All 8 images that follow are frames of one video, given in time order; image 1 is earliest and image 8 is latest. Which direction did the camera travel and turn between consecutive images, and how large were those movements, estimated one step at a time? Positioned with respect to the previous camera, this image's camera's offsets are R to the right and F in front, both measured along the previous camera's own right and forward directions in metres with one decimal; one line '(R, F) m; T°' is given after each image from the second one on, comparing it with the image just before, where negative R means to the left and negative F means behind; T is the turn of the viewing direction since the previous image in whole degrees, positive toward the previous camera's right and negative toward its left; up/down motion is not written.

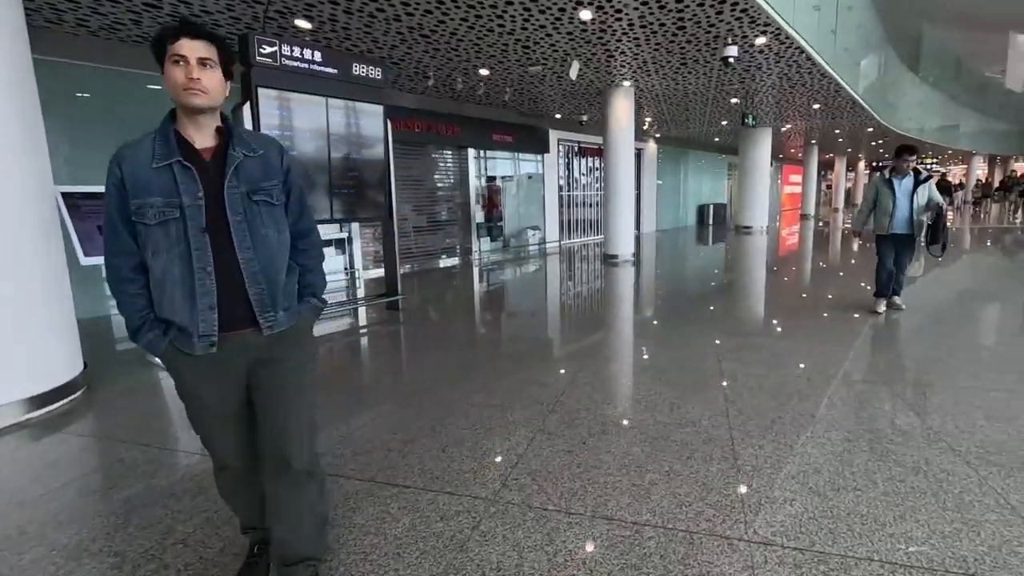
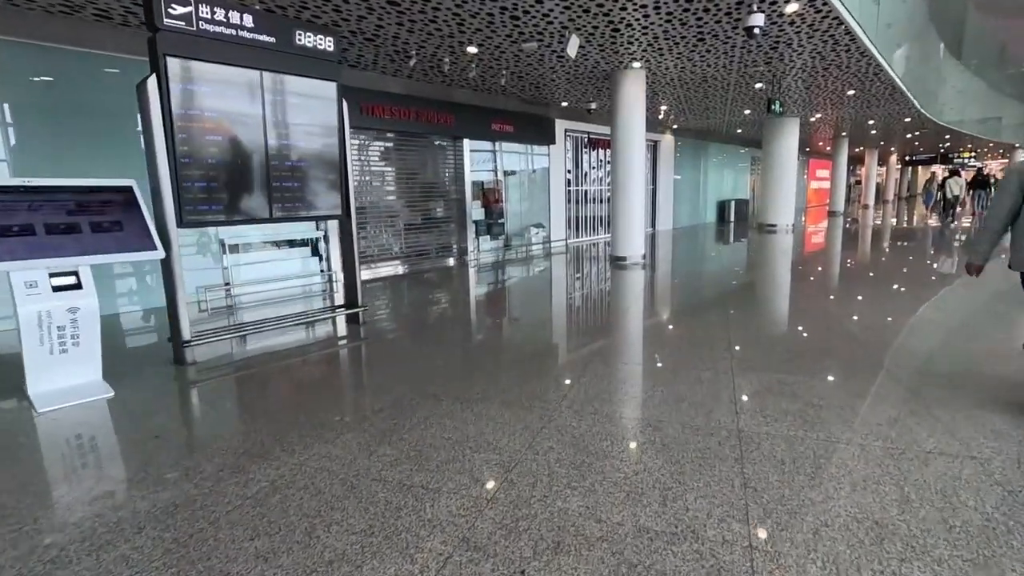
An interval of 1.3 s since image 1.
(+0.3, +0.8) m; -2°
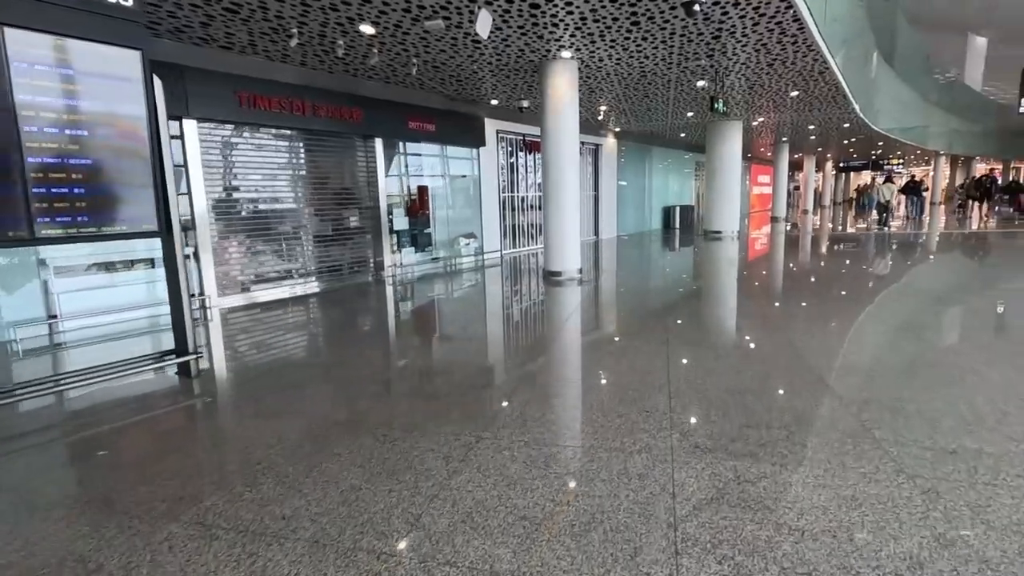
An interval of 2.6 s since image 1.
(+0.4, +1.0) m; +5°
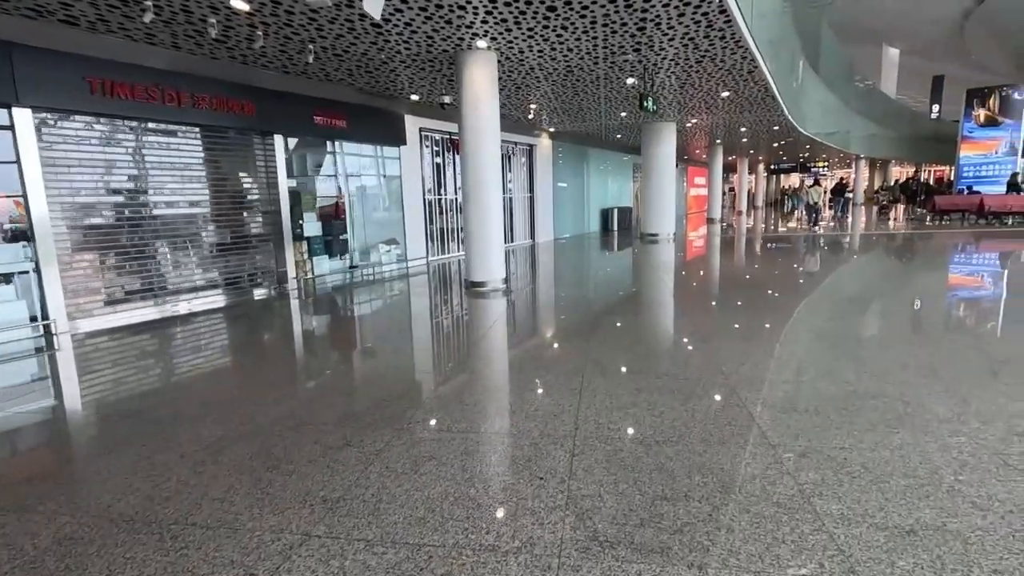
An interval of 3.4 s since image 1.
(+0.4, +0.6) m; +6°
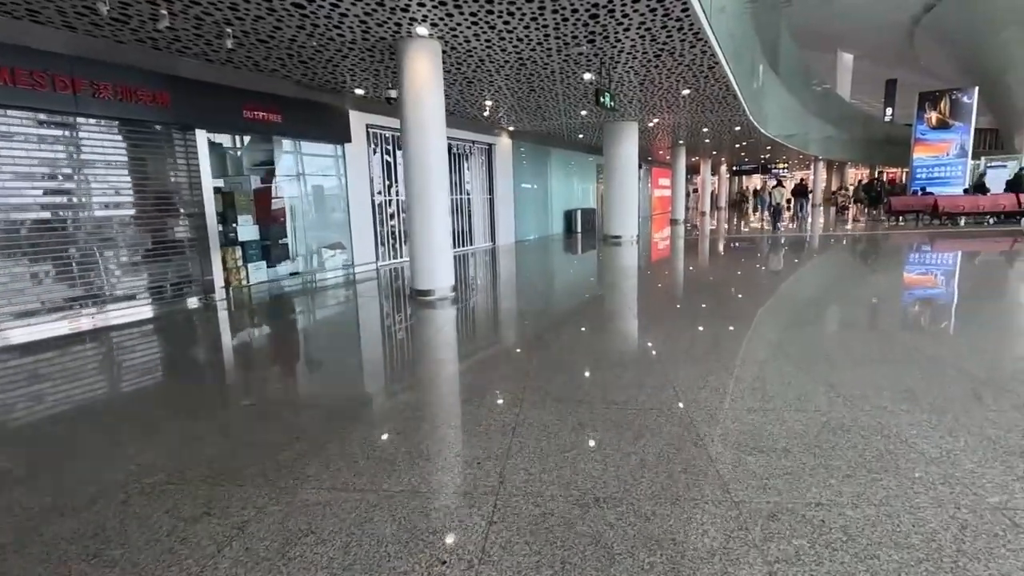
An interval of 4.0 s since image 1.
(+0.2, +0.4) m; +3°
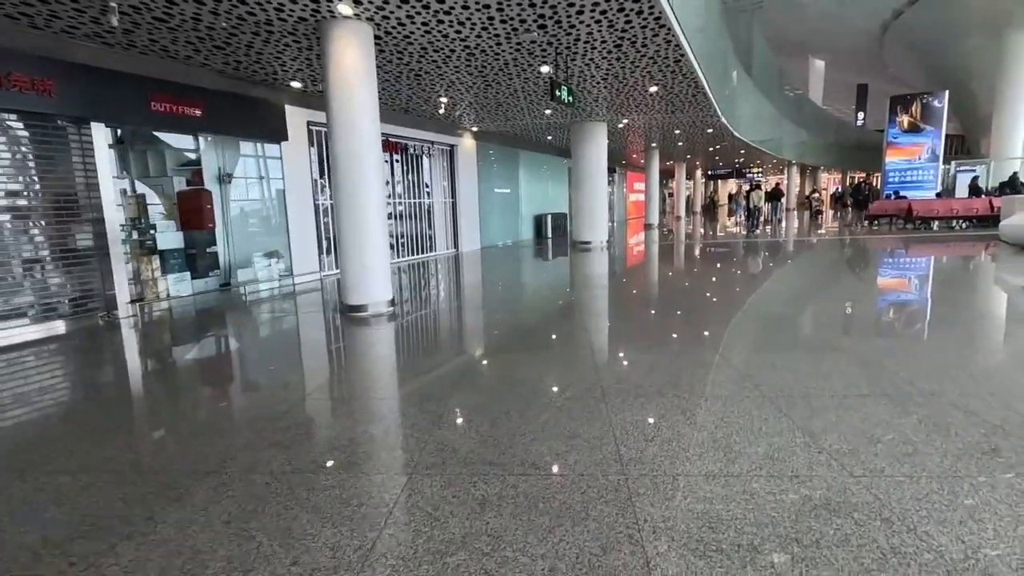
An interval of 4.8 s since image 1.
(+0.4, +0.6) m; +2°
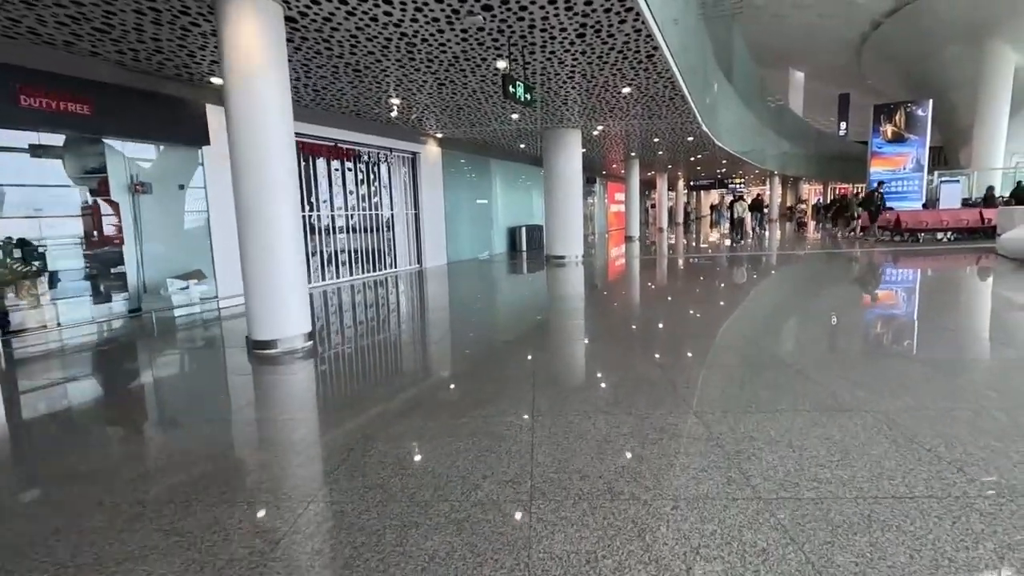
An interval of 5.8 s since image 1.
(+0.4, +0.8) m; +1°
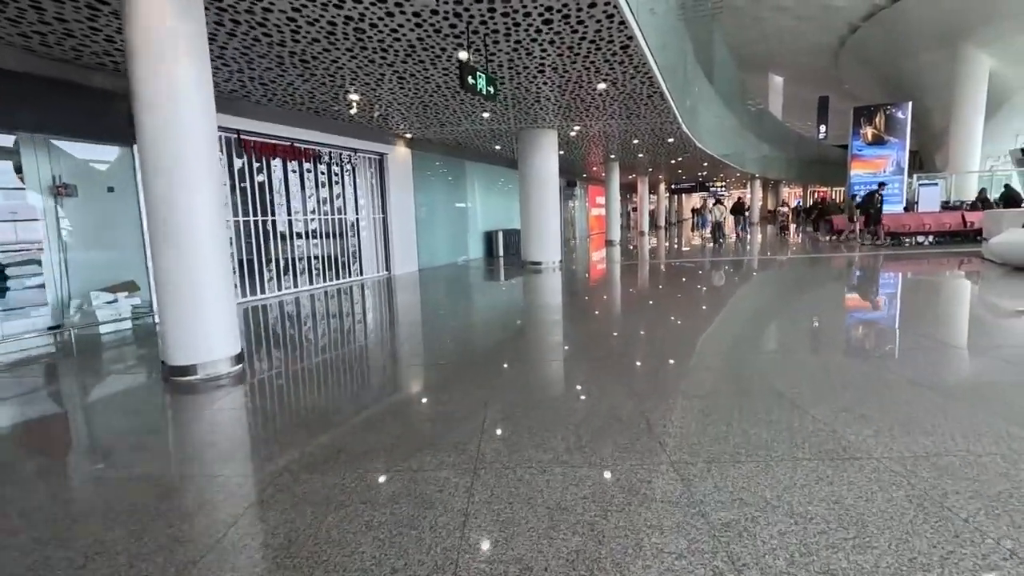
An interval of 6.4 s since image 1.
(+0.2, +0.5) m; +2°
